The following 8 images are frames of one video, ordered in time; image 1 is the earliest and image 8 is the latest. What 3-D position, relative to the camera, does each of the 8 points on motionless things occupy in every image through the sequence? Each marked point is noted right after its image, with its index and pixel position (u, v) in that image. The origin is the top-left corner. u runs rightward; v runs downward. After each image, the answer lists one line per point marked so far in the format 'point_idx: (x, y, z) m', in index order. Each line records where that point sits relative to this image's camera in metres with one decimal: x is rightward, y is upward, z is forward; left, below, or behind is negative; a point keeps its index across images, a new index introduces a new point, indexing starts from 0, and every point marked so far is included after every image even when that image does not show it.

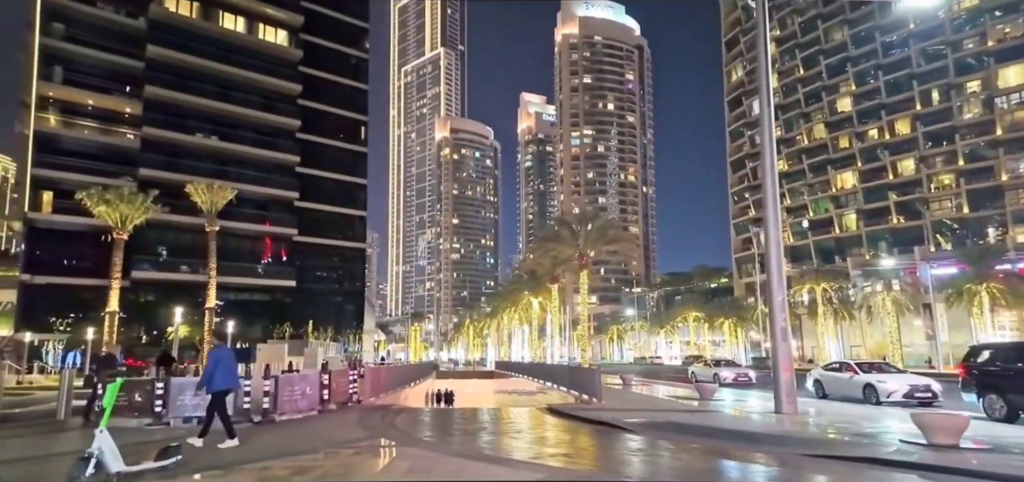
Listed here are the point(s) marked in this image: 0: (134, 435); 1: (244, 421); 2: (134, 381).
0: (-7.4, -3.8, +11.9) m
1: (-5.7, -3.9, +13.0) m
2: (-8.4, -3.1, +13.6) m
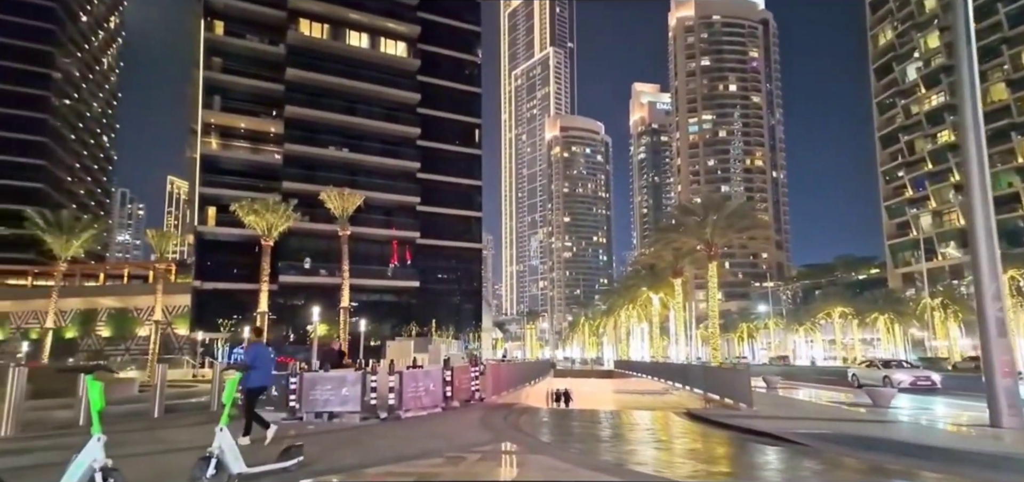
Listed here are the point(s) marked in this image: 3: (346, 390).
0: (-4.9, -3.8, +12.3) m
1: (-3.1, -3.8, +13.1) m
2: (-5.6, -3.1, +14.1) m
3: (-3.6, -3.2, +13.2) m
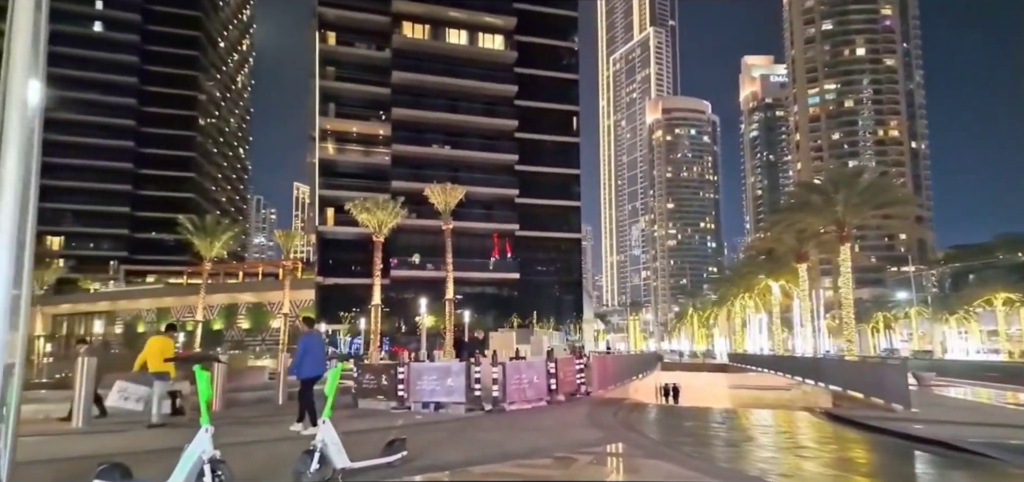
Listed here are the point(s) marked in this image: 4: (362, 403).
0: (-2.7, -3.6, +12.2) m
1: (-0.8, -3.5, +12.7) m
2: (-3.1, -2.9, +14.1) m
3: (-1.3, -3.0, +12.9) m
4: (-3.6, -3.8, +14.4) m
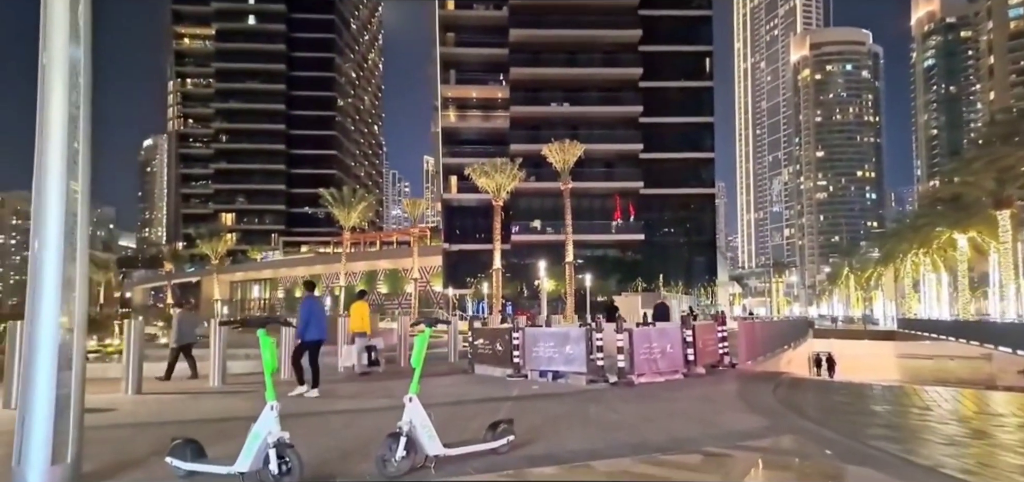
0: (-0.4, -2.7, +11.2) m
1: (+1.6, -2.6, +11.3) m
2: (-0.4, -1.9, +13.1) m
3: (+1.1, -2.0, +11.5) m
4: (-0.8, -2.9, +13.5) m
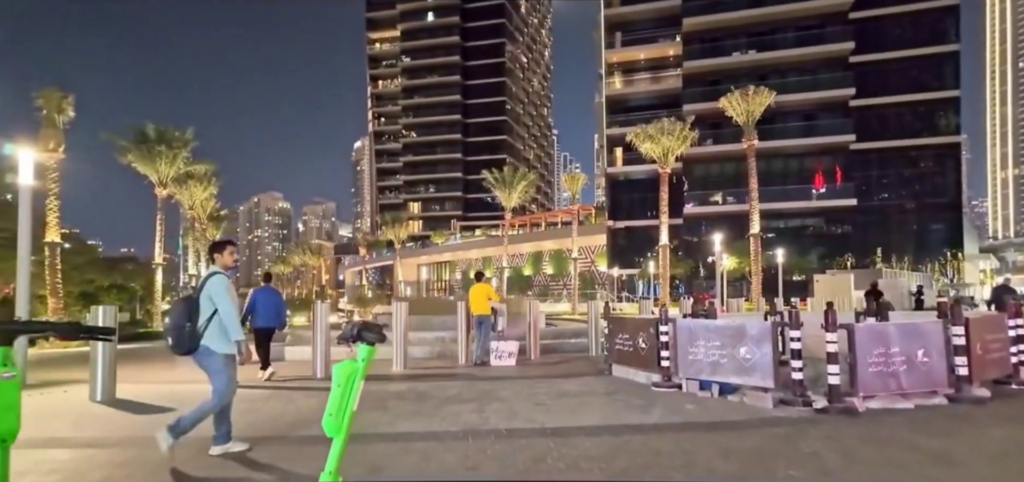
0: (+1.4, -2.1, +7.7) m
1: (+3.4, -1.9, +7.2) m
2: (+1.9, -1.3, +9.5) m
3: (+3.0, -1.4, +7.6) m
4: (+1.8, -2.2, +10.1) m
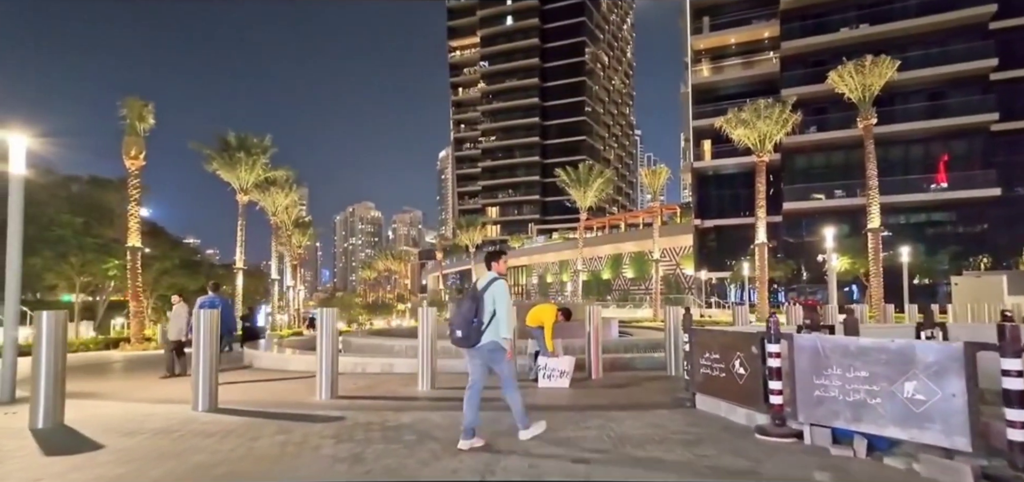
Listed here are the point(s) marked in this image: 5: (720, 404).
0: (+1.7, -1.9, +5.0) m
1: (+3.5, -1.7, +4.2) m
2: (+2.4, -1.0, +6.7) m
3: (+3.1, -1.1, +4.6) m
4: (+2.3, -2.0, +7.3) m
5: (+2.4, -1.9, +6.9) m
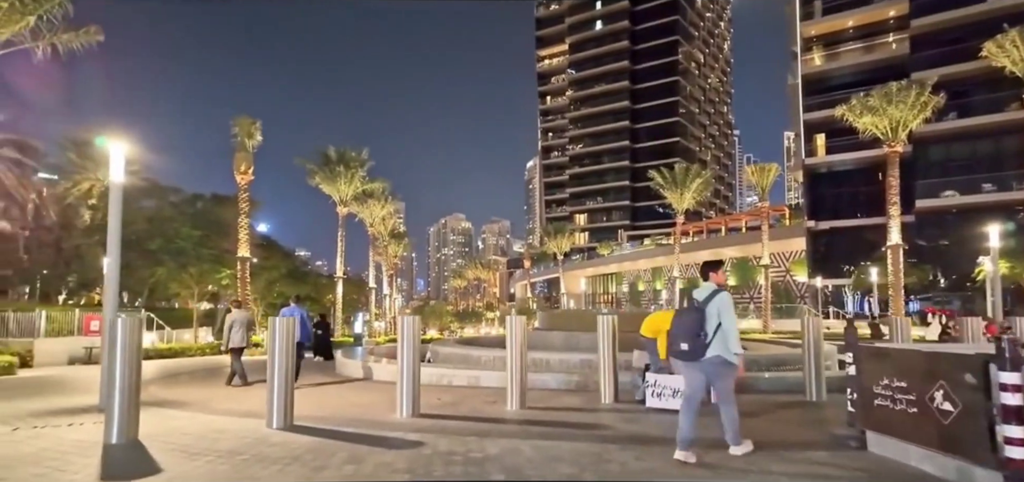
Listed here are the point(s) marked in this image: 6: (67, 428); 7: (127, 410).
0: (+2.4, -1.8, +3.4) m
1: (+4.1, -1.5, +2.4) m
2: (+3.4, -0.9, +5.0) m
3: (+3.8, -1.0, +2.8) m
4: (+3.3, -1.9, +5.5) m
5: (+3.3, -1.8, +5.2) m
6: (-6.7, -2.8, +9.1) m
7: (-4.8, -2.1, +7.5) m
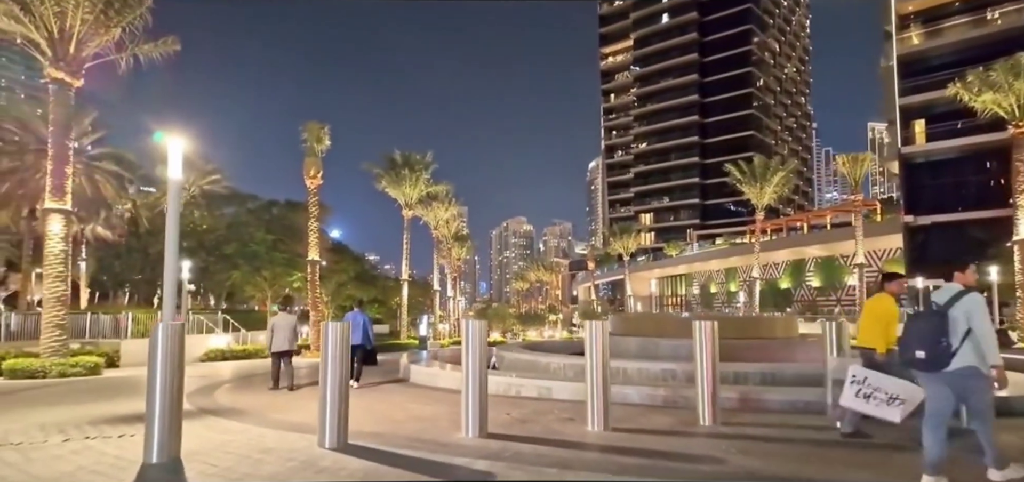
0: (+2.8, -1.6, +1.9) m
1: (+4.5, -1.4, +0.7) m
2: (+4.0, -0.8, +3.4) m
3: (+4.2, -0.9, +1.2) m
4: (+4.0, -1.7, +4.0) m
5: (+4.0, -1.6, +3.6) m
6: (-5.6, -2.8, +8.5) m
7: (-3.9, -2.1, +6.7) m
